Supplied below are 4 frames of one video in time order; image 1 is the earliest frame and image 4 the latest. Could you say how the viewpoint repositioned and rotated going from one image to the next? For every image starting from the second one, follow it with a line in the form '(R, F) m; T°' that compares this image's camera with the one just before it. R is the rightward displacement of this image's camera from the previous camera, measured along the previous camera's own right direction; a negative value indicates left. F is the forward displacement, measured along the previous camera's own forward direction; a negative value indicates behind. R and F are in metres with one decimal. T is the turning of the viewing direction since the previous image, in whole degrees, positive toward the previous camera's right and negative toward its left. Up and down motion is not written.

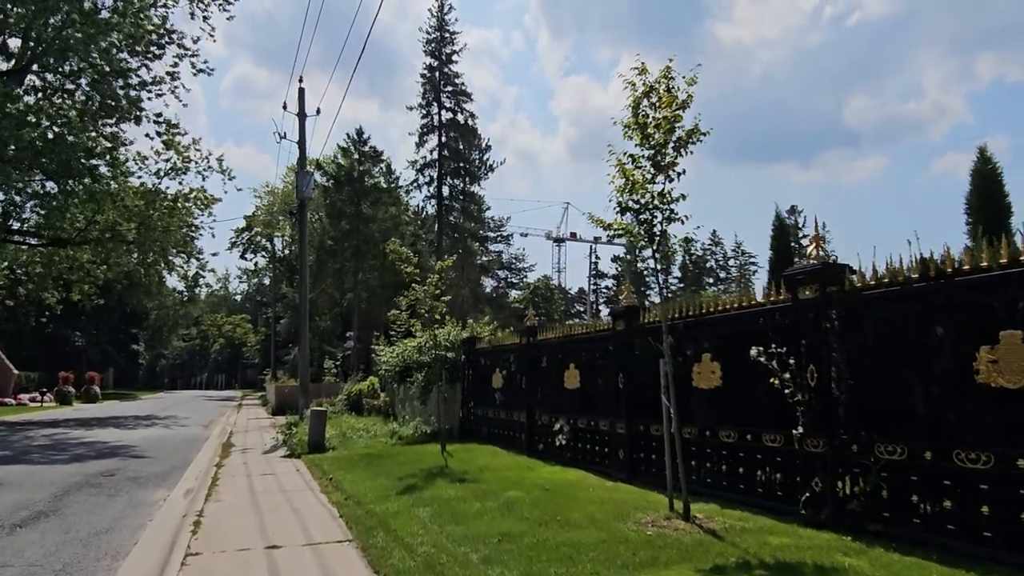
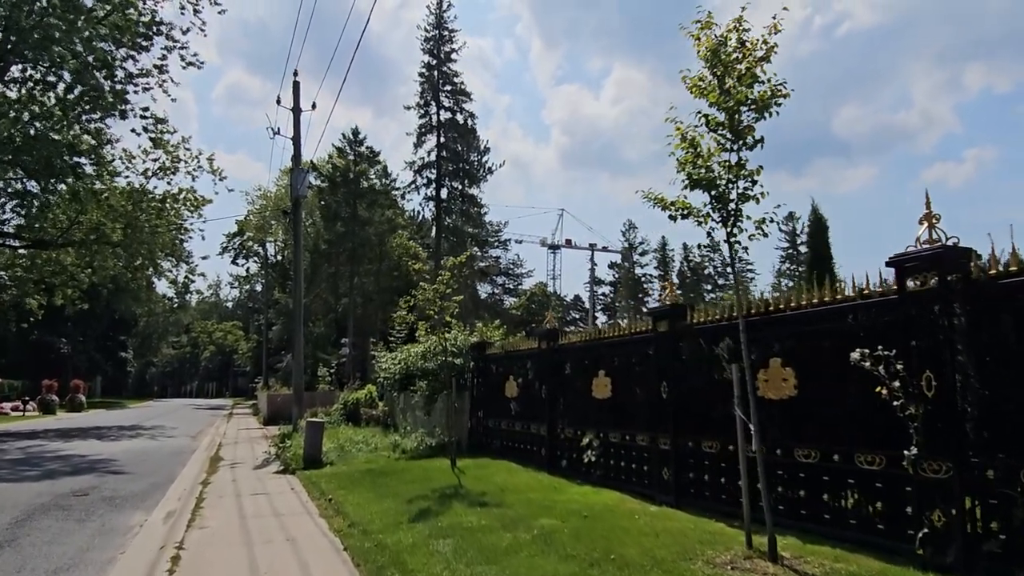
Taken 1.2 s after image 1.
(-0.4, +1.3) m; +1°
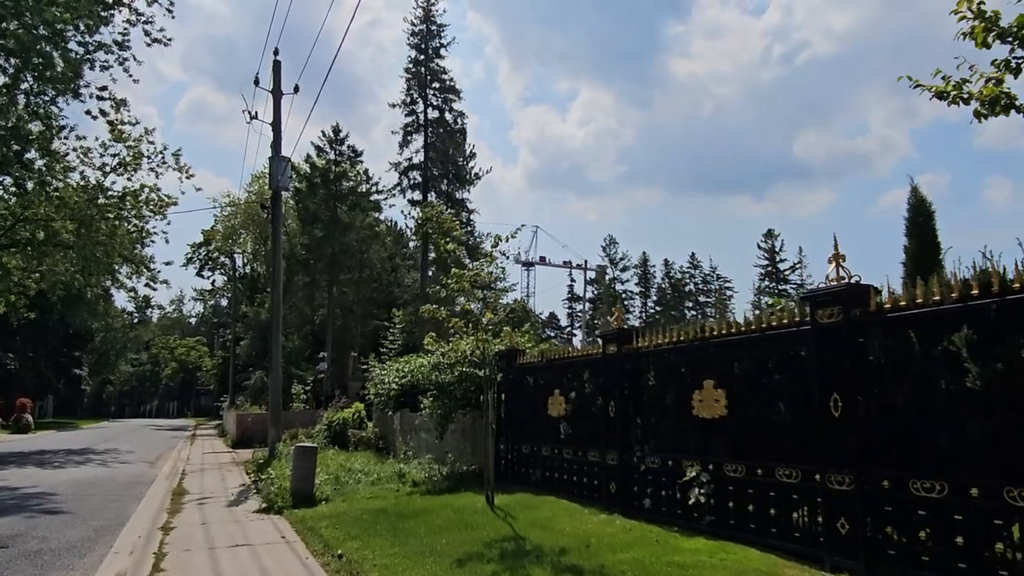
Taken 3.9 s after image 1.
(-1.2, +2.8) m; +2°
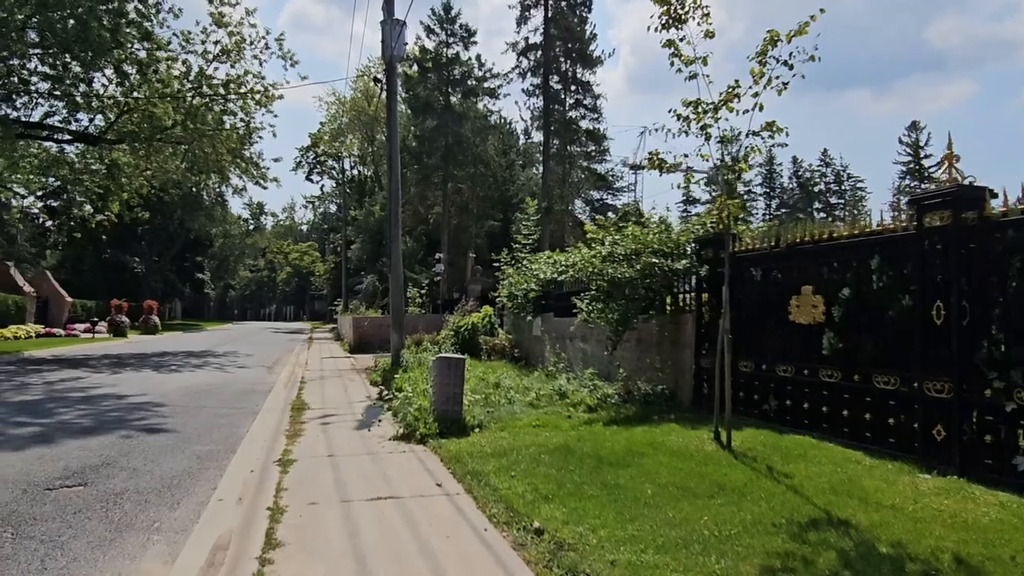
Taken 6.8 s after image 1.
(-1.4, +3.1) m; -8°
